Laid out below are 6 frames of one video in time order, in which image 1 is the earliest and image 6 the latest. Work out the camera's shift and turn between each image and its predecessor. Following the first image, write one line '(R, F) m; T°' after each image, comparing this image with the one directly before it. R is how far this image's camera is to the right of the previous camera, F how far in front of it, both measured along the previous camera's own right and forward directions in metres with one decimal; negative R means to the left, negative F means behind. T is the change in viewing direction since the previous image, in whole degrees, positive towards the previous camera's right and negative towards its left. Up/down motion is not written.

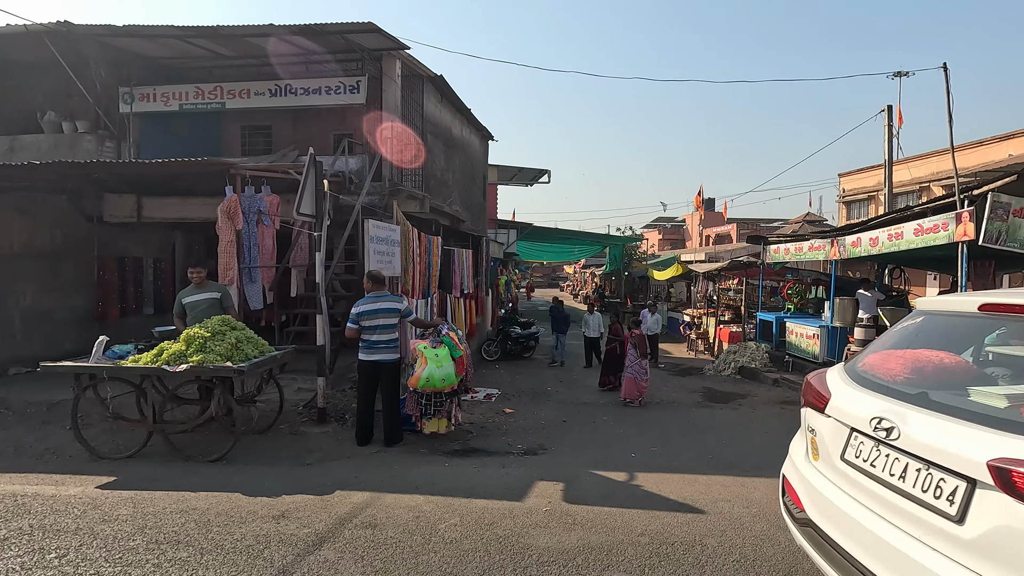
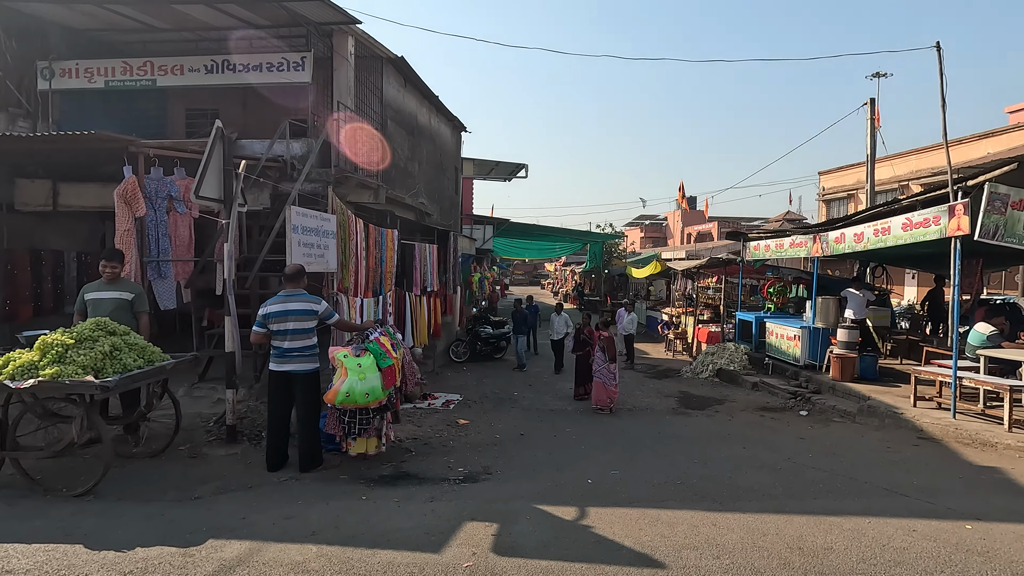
(+0.4, +0.7) m; +2°
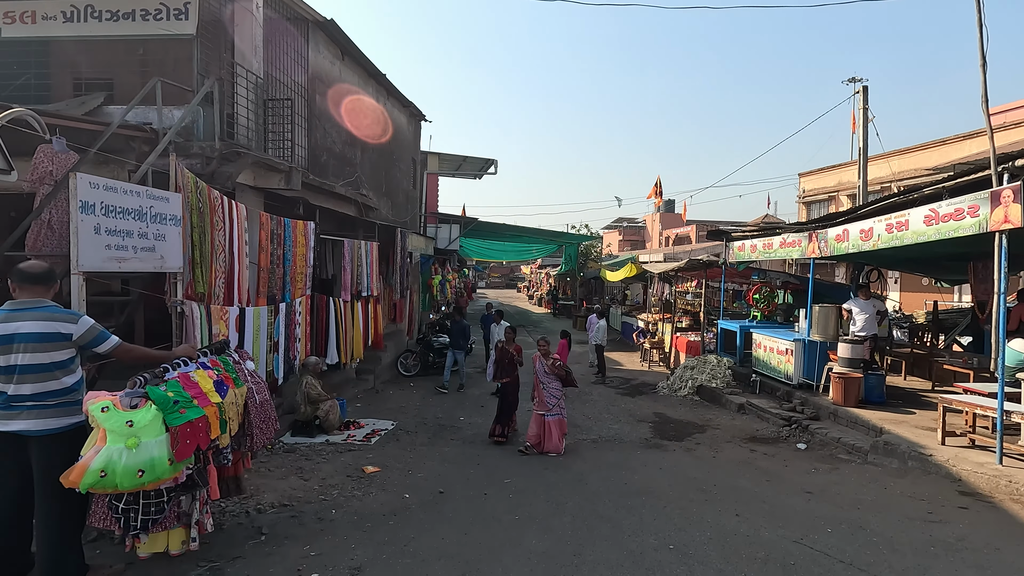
(+0.5, +1.5) m; +2°
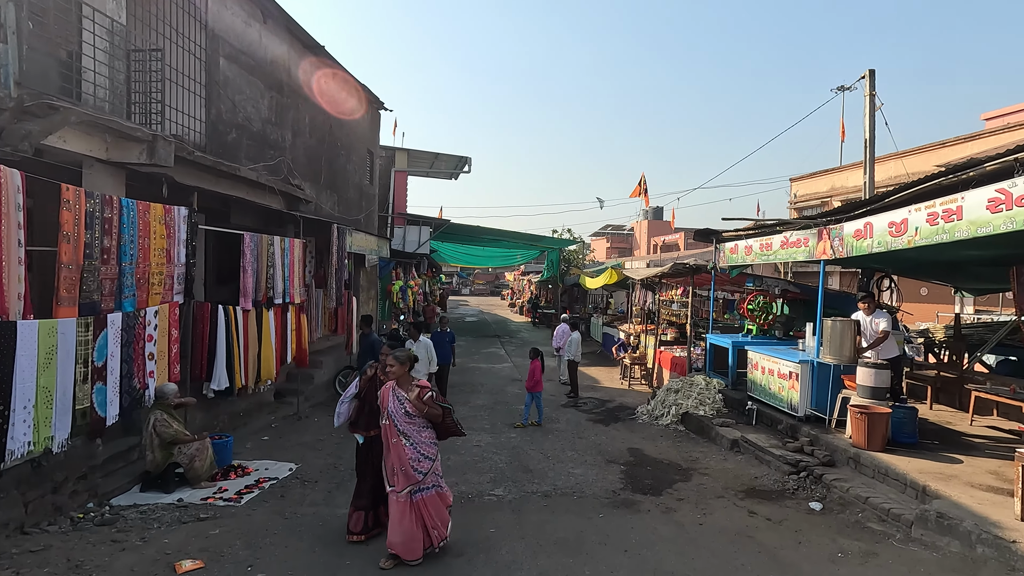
(+0.6, +1.6) m; +1°
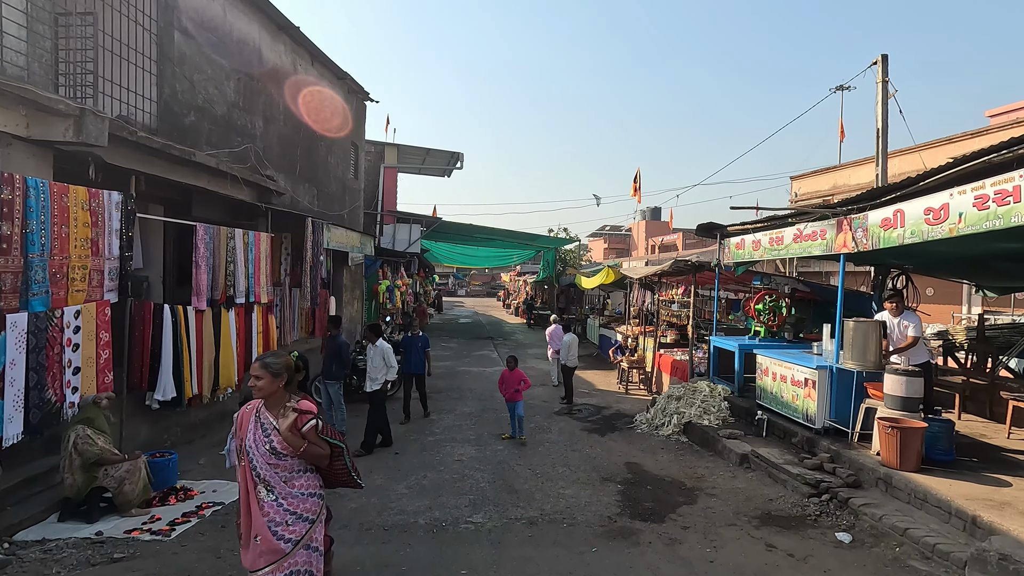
(+0.2, +0.7) m; 0°
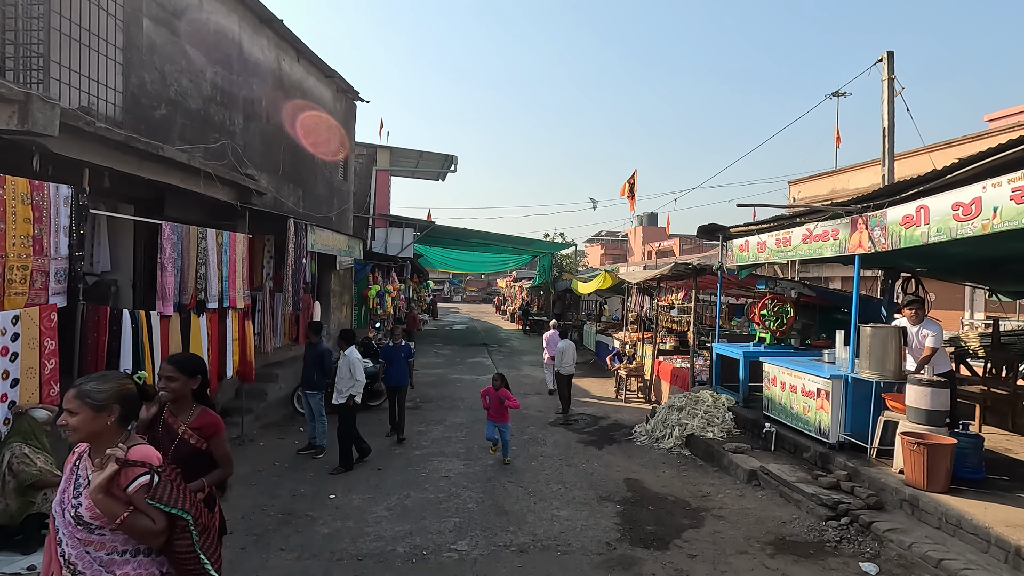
(+0.1, +0.4) m; 0°
